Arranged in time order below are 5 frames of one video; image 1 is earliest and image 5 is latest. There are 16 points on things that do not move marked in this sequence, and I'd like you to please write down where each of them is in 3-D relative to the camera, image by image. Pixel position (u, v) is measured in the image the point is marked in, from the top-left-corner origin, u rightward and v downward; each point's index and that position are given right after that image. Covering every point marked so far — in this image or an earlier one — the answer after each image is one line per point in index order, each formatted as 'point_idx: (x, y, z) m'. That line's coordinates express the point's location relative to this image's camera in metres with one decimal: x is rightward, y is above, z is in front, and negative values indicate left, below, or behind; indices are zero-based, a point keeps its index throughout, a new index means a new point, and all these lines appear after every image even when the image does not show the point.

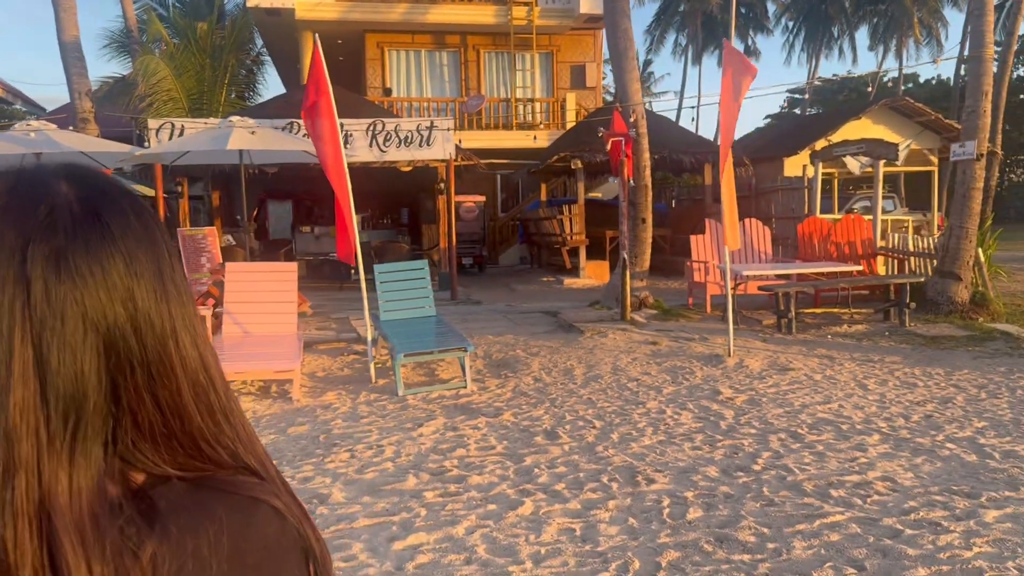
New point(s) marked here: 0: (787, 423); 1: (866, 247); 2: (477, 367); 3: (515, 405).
0: (+1.7, -0.8, +5.3) m
1: (+4.4, +0.5, +10.6) m
2: (-0.3, -0.6, +7.0) m
3: (0.0, -0.8, +5.8) m
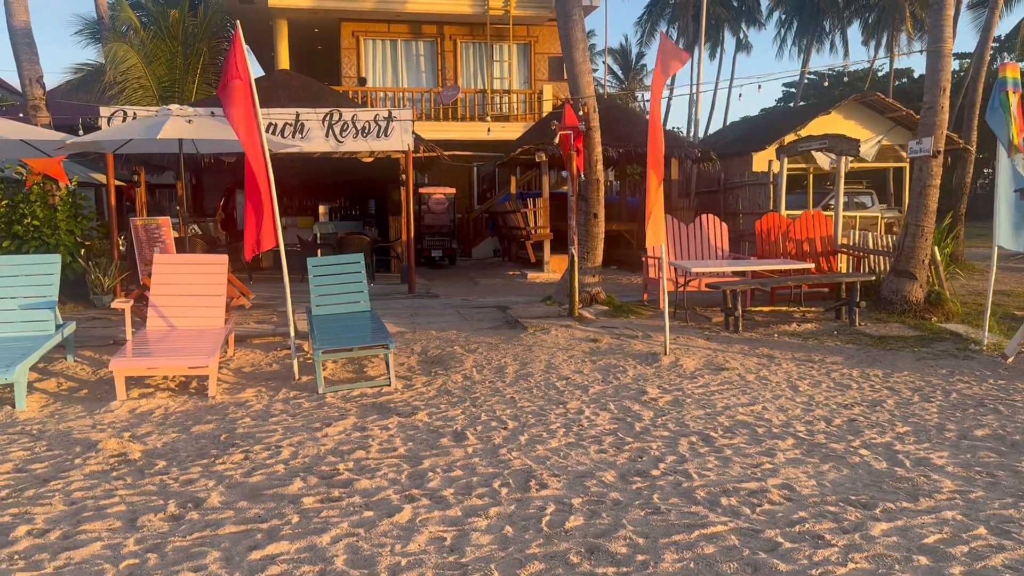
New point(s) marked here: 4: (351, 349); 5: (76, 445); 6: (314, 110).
0: (+1.2, -0.8, +5.2) m
1: (+3.8, +0.5, +10.5) m
2: (-0.8, -0.6, +6.9) m
3: (-0.5, -0.8, +5.7) m
4: (-1.2, -0.4, +6.0) m
5: (-2.5, -0.9, +4.8) m
6: (-2.6, +2.3, +11.1) m
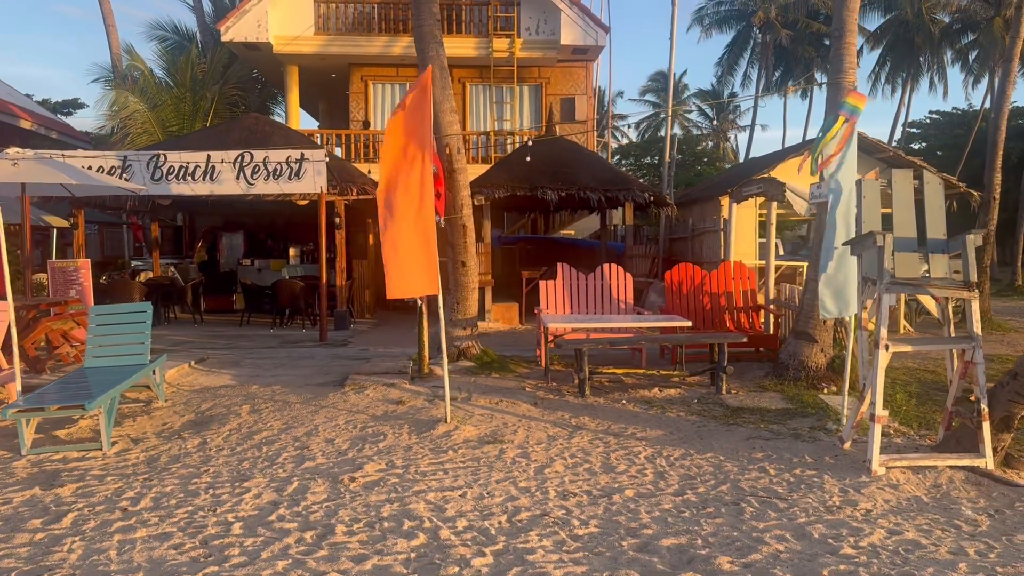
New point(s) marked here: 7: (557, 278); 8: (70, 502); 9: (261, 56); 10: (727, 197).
0: (-0.8, -1.2, +4.4) m
1: (+2.6, -0.1, +9.4) m
2: (-2.6, -1.0, +6.4) m
3: (-2.4, -1.1, +5.2) m
4: (-3.0, -0.8, +5.6) m
5: (-4.4, -1.2, +4.6) m
6: (-3.7, +1.7, +11.0) m
7: (+0.5, +0.1, +9.6) m
8: (-2.4, -1.1, +4.6) m
9: (-5.8, +5.4, +19.9) m
10: (+2.9, +1.2, +11.5) m
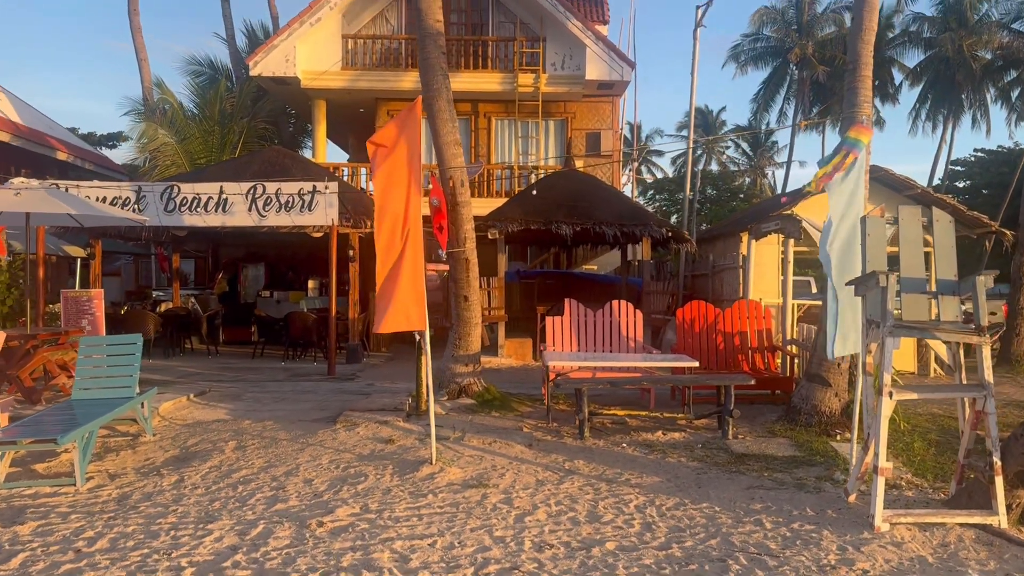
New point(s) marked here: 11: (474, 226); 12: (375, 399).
0: (-1.0, -1.4, +4.2) m
1: (+2.6, -0.5, +9.1) m
2: (-2.6, -1.2, +6.3) m
3: (-2.5, -1.3, +5.0) m
4: (-3.1, -1.0, +5.5) m
5: (-4.6, -1.3, +4.5) m
6: (-3.5, +1.3, +11.0) m
7: (+0.6, -0.3, +9.3) m
8: (-2.5, -1.3, +4.5) m
9: (-5.3, +4.6, +20.2) m
10: (+3.0, +0.7, +11.2) m
11: (-0.4, +0.6, +8.4) m
12: (-1.3, -1.1, +8.5) m
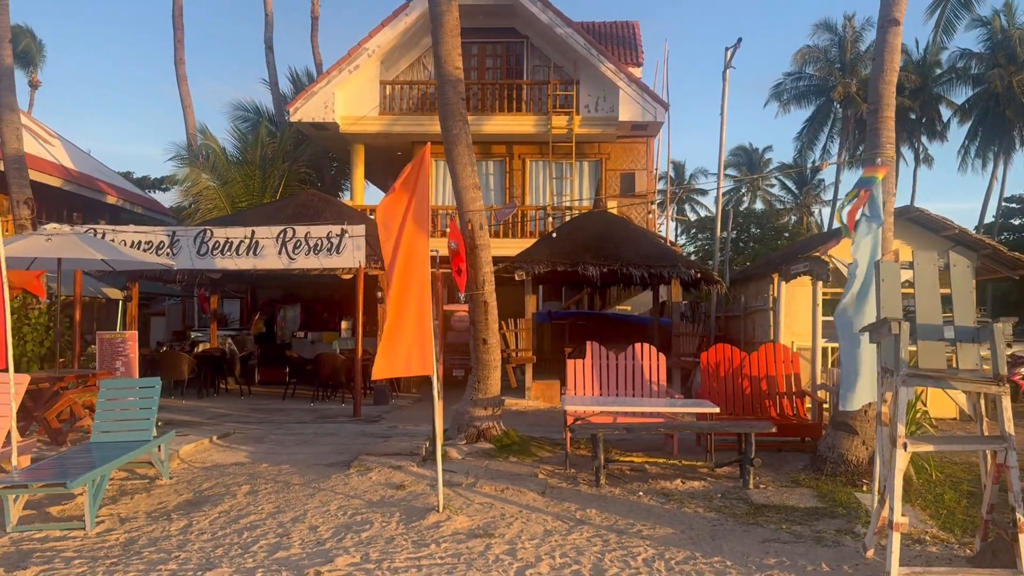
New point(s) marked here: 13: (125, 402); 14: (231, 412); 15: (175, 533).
0: (-1.0, -1.6, +4.2) m
1: (+2.8, -1.0, +8.9) m
2: (-2.6, -1.6, +6.3) m
3: (-2.5, -1.6, +5.0) m
4: (-3.1, -1.3, +5.5) m
5: (-4.6, -1.6, +4.7) m
6: (-3.2, +0.8, +11.2) m
7: (+0.8, -0.8, +9.2) m
8: (-2.5, -1.6, +4.5) m
9: (-4.4, +3.7, +20.6) m
10: (+3.4, +0.2, +11.0) m
11: (-0.2, +0.2, +8.4) m
12: (-1.2, -1.5, +8.5) m
13: (-3.1, -0.9, +6.9) m
14: (-3.8, -1.7, +11.6) m
15: (-2.2, -1.6, +5.6) m
